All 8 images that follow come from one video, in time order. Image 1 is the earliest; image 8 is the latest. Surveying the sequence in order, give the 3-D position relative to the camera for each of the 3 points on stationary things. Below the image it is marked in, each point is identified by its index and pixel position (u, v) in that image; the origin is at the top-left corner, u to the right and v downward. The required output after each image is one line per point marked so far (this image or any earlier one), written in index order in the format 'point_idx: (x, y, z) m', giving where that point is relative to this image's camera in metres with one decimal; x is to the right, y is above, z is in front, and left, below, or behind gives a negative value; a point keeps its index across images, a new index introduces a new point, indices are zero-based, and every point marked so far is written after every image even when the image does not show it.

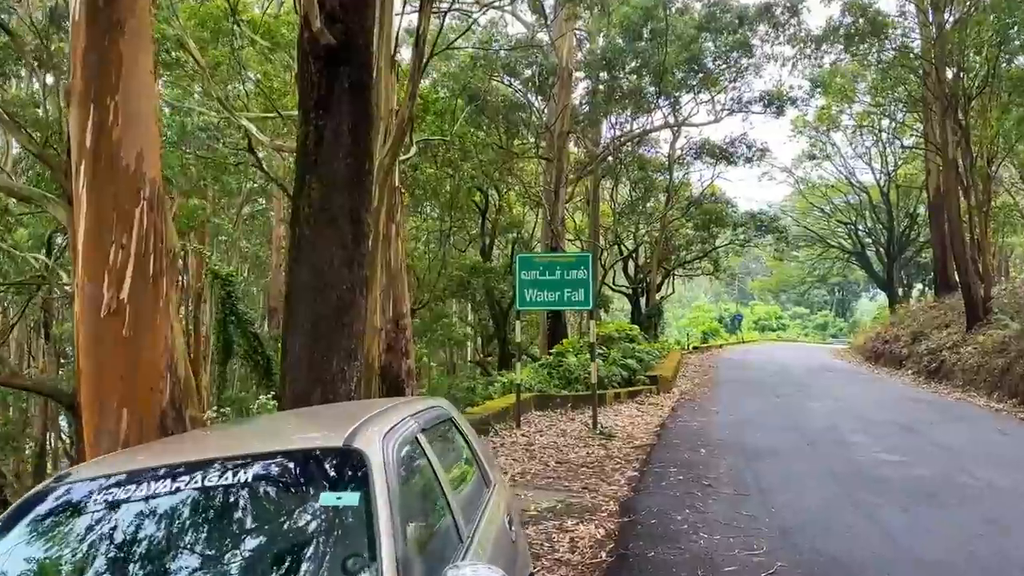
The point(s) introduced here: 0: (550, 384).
0: (+0.5, -1.4, +11.9) m
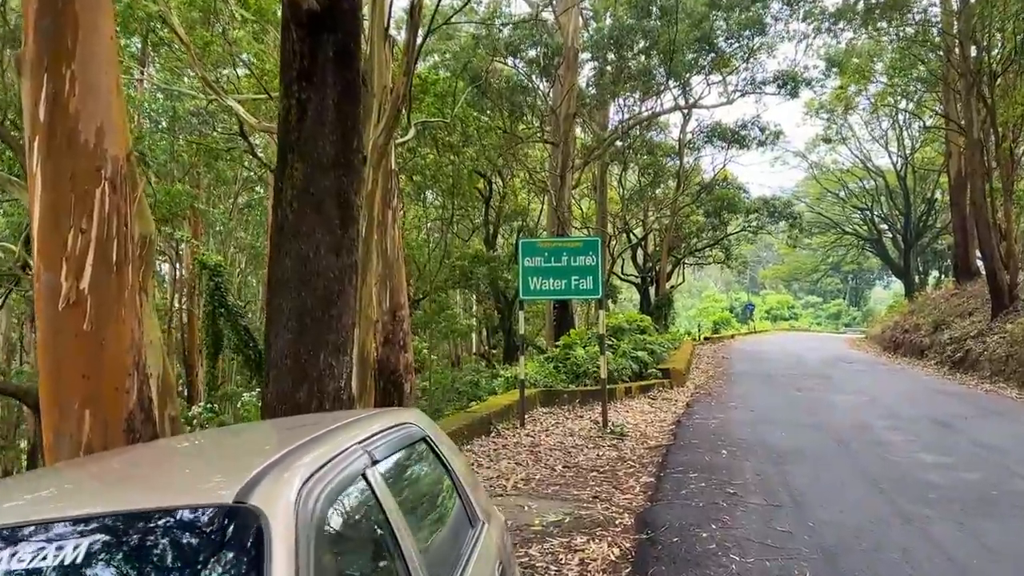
0: (+0.6, -1.2, +11.3) m
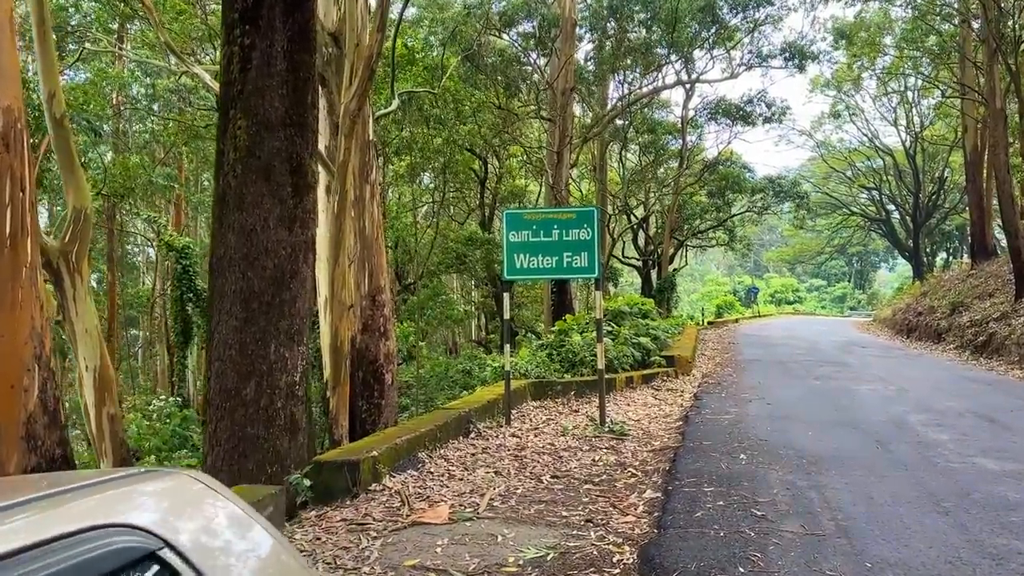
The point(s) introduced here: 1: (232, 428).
0: (+0.5, -1.0, +10.2) m
1: (-2.1, -1.1, +6.2) m
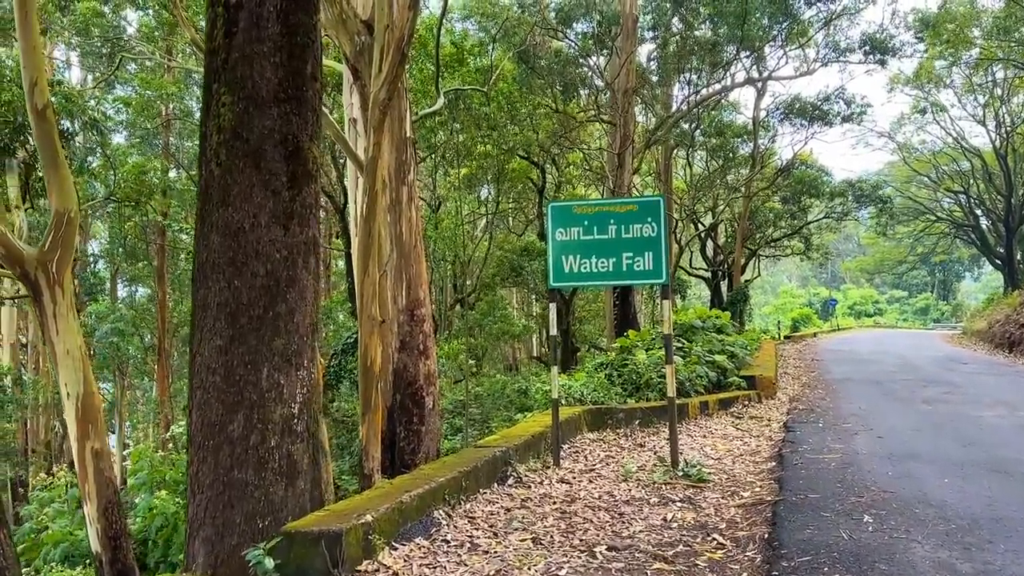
0: (+1.1, -1.1, +8.9) m
1: (-1.8, -1.1, +5.0) m
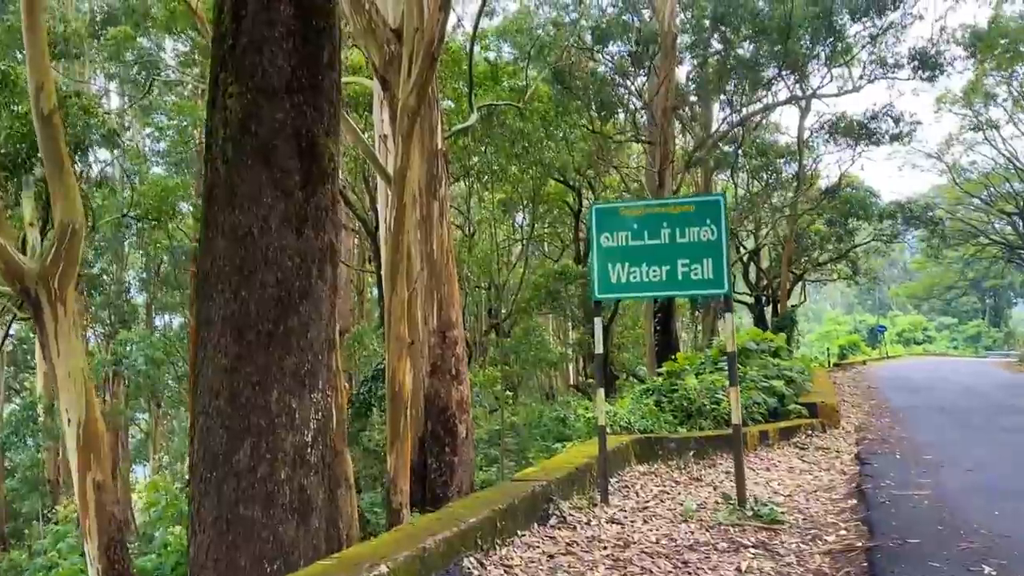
0: (+1.5, -1.3, +8.2) m
1: (-1.6, -1.2, +4.4) m
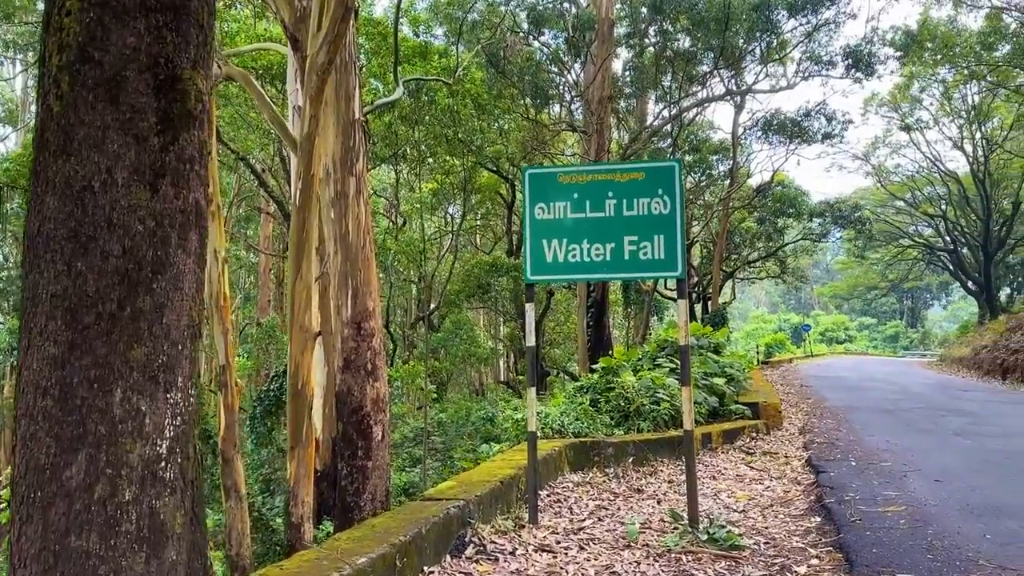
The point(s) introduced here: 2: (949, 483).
0: (+0.8, -1.2, +7.5) m
1: (-2.0, -1.1, +3.5) m
2: (+2.8, -1.3, +5.3) m
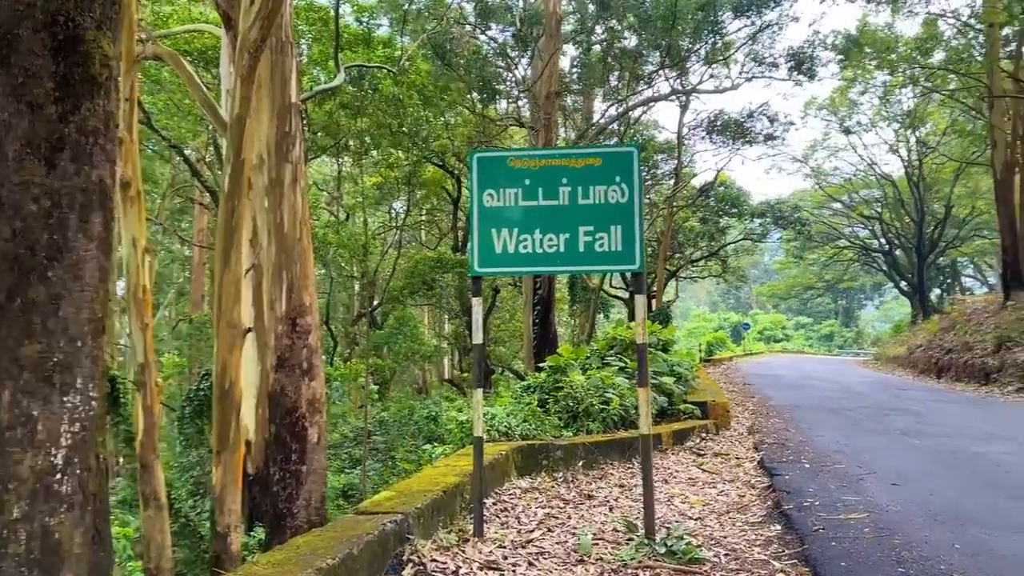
0: (+0.3, -1.2, +7.2) m
1: (-2.2, -1.0, +3.0) m
2: (+2.4, -1.2, +5.2) m
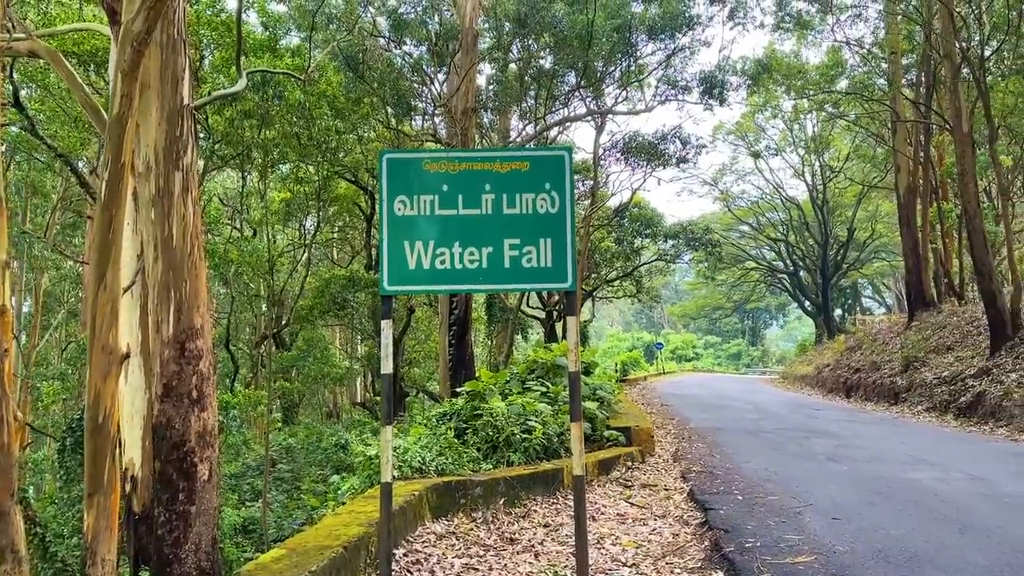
0: (-0.4, -1.3, +6.6) m
1: (-2.4, -1.1, +2.3) m
2: (+2.0, -1.4, +4.9) m
